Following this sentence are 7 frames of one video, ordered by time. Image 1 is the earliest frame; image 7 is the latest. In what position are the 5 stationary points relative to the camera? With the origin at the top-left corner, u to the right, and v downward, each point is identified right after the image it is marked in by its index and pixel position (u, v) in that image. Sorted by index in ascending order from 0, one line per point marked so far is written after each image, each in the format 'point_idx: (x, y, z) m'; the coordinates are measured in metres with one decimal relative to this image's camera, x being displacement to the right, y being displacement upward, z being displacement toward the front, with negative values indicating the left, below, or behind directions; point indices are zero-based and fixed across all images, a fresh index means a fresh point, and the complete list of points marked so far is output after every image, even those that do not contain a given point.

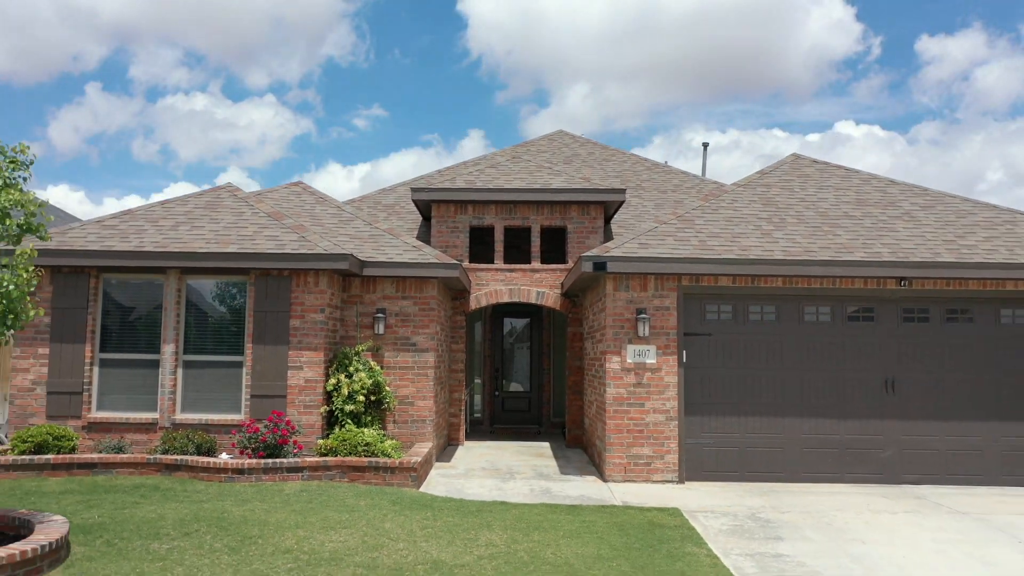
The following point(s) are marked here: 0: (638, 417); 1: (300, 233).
0: (+1.3, -1.3, +8.7) m
1: (-2.3, +0.6, +9.2) m
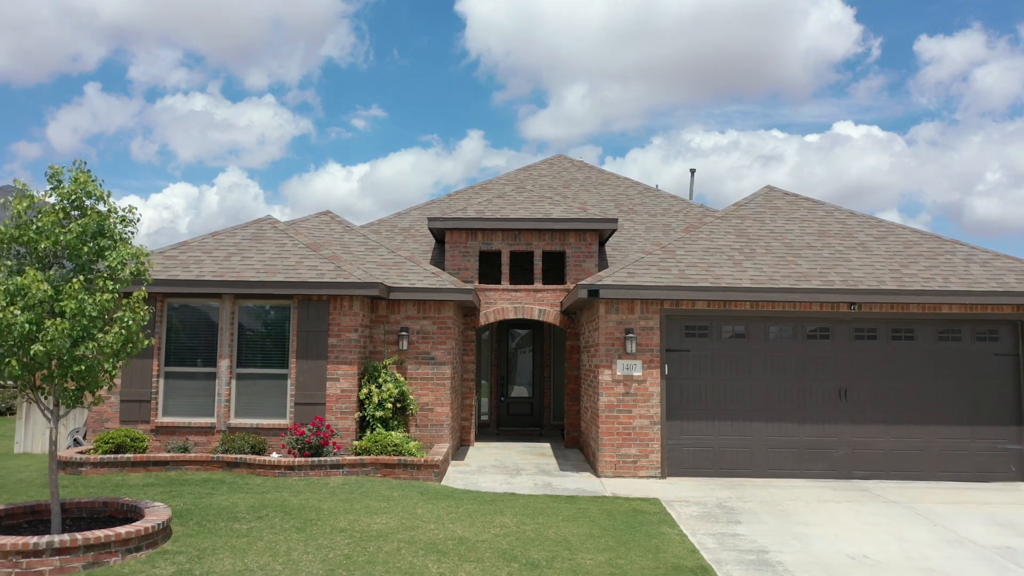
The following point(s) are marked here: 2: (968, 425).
0: (+1.4, -1.6, +10.1) m
1: (-2.2, +0.3, +10.6) m
2: (+5.6, -1.7, +10.3) m
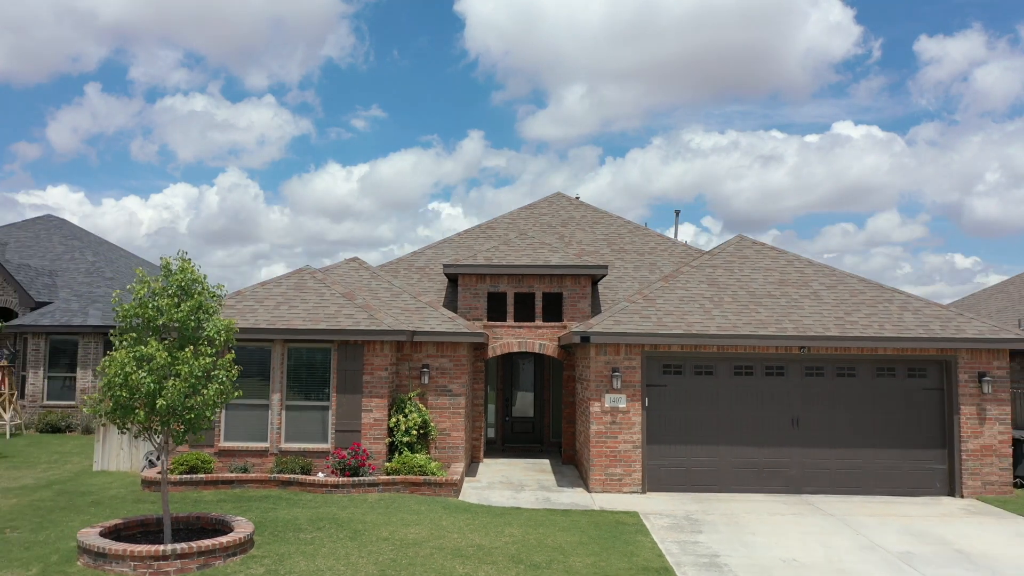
0: (+1.5, -2.3, +12.1) m
1: (-2.1, -0.3, +12.6) m
2: (+5.7, -2.3, +12.2) m
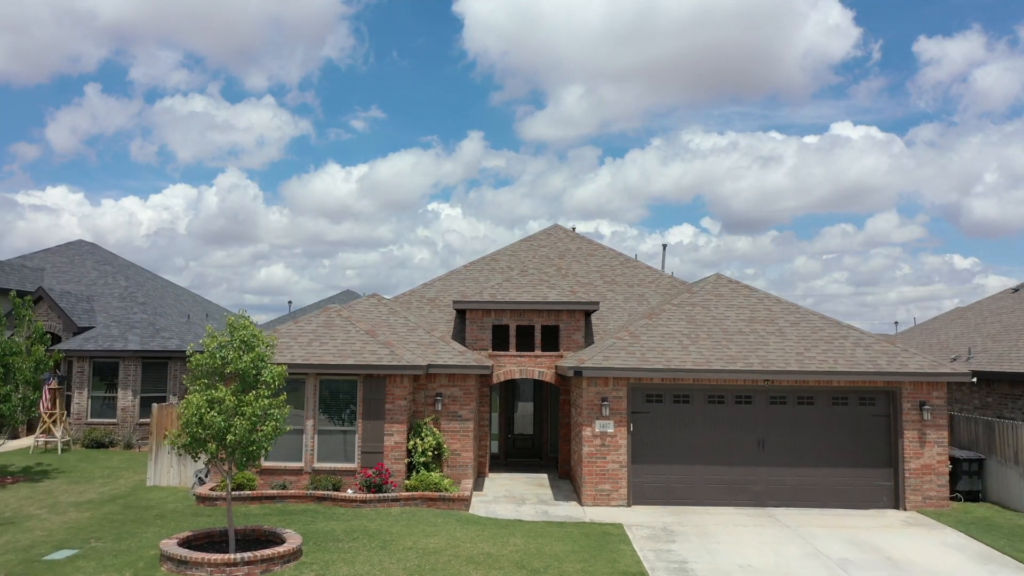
0: (+1.5, -2.9, +13.9) m
1: (-2.1, -1.0, +14.4) m
2: (+5.7, -3.0, +14.1) m
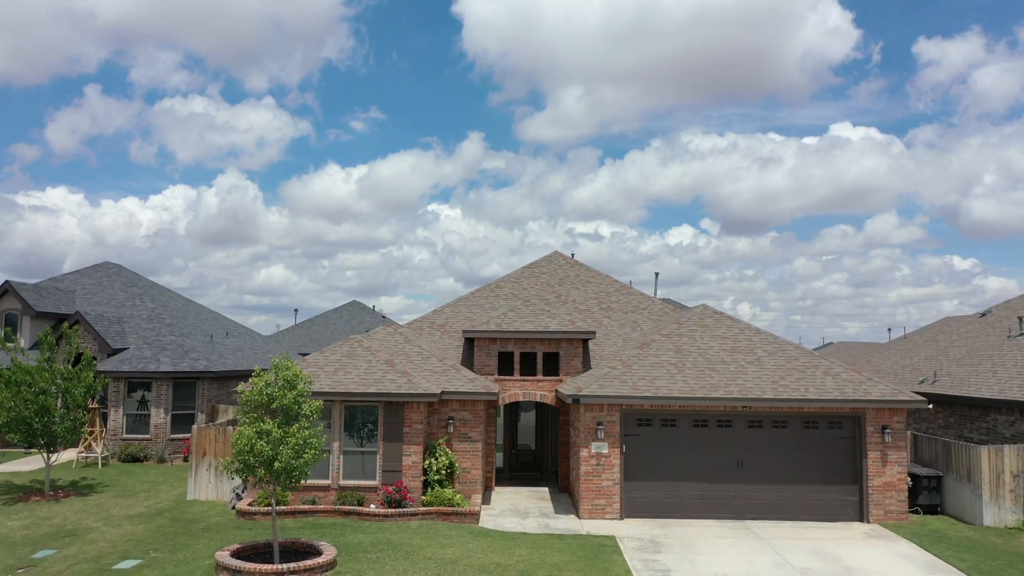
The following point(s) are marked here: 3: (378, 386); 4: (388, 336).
0: (+1.6, -3.6, +15.5) m
1: (-2.0, -1.7, +16.0) m
2: (+5.8, -3.7, +15.7) m
3: (-2.5, -1.8, +15.6) m
4: (-2.7, -1.0, +18.3) m
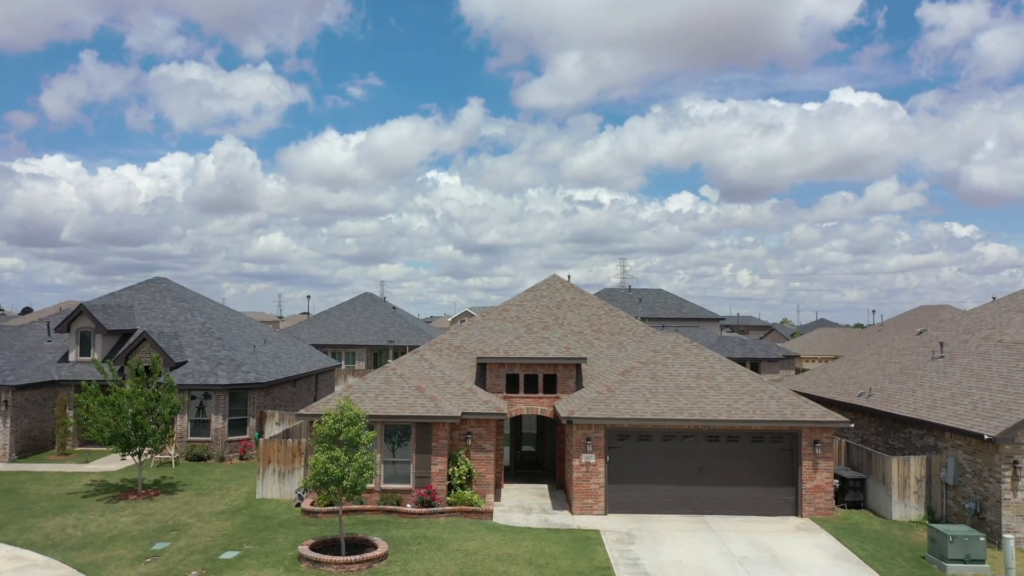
0: (+1.7, -4.6, +19.5) m
1: (-1.9, -2.6, +19.9) m
2: (+5.9, -4.6, +19.7) m
3: (-2.3, -2.8, +19.5) m
4: (-2.5, -1.9, +22.1) m
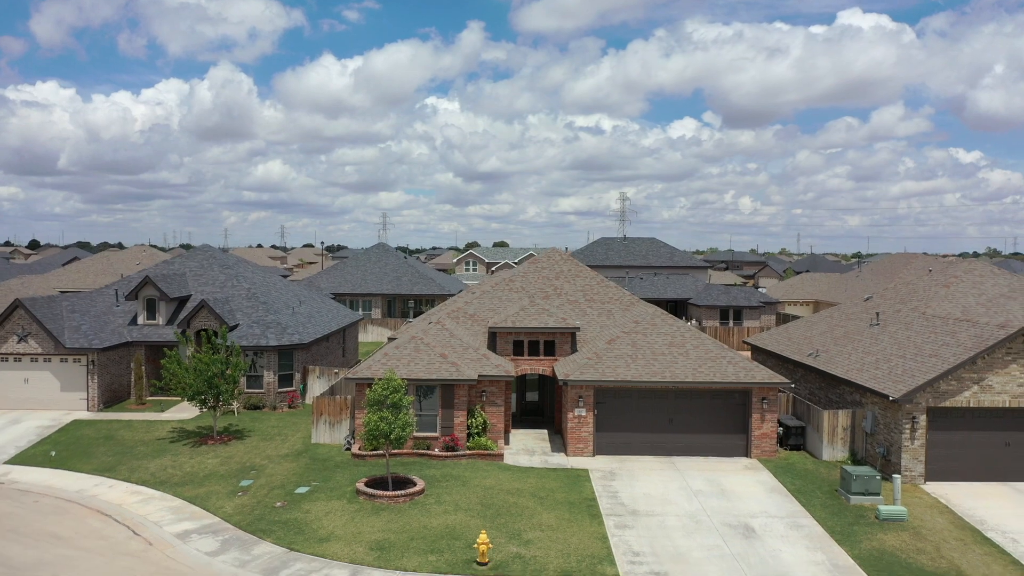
0: (+1.9, -4.2, +24.3) m
1: (-1.7, -2.2, +24.5) m
2: (+6.1, -4.2, +24.5) m
3: (-2.1, -2.4, +24.1) m
4: (-2.4, -1.3, +26.7) m
